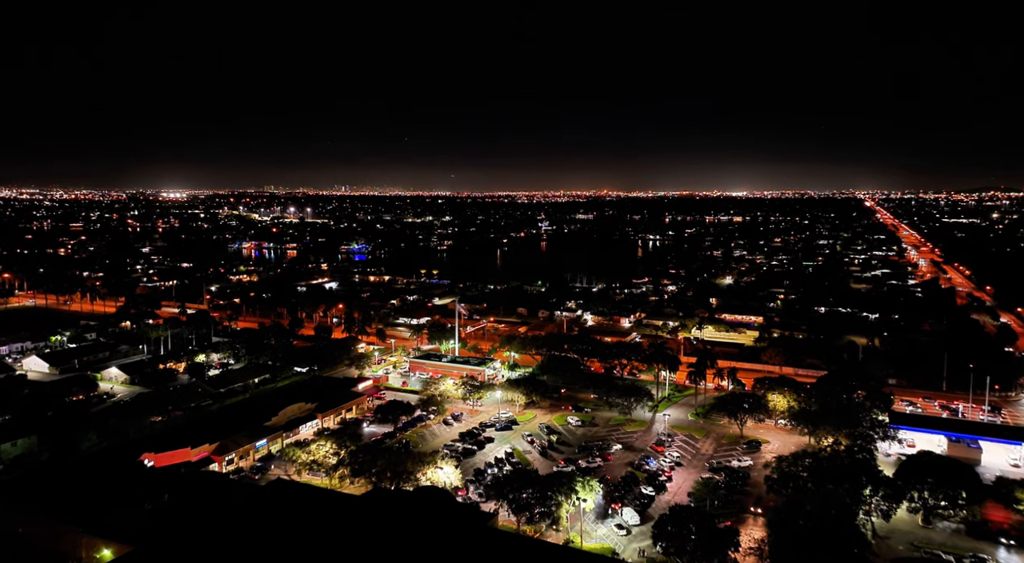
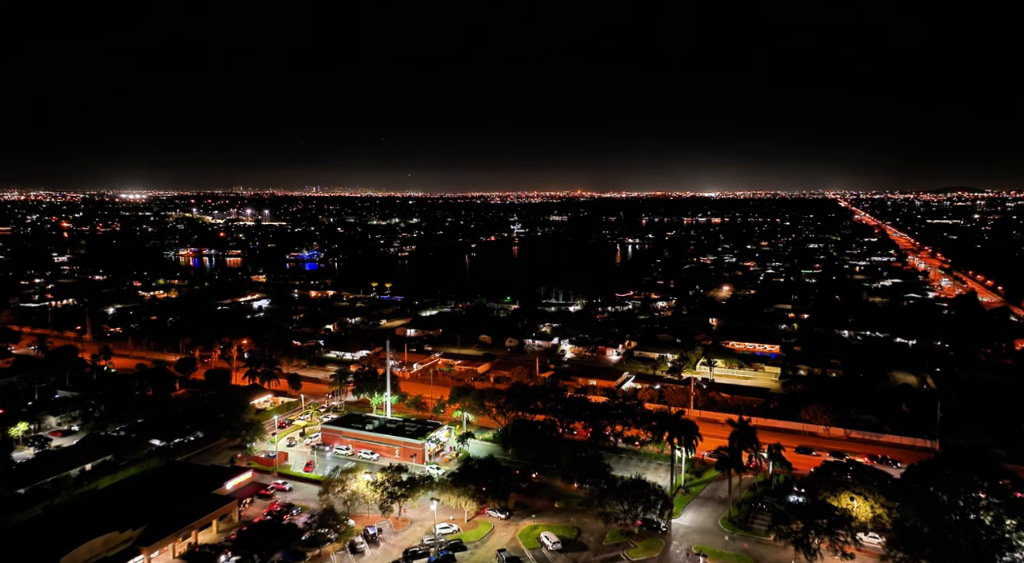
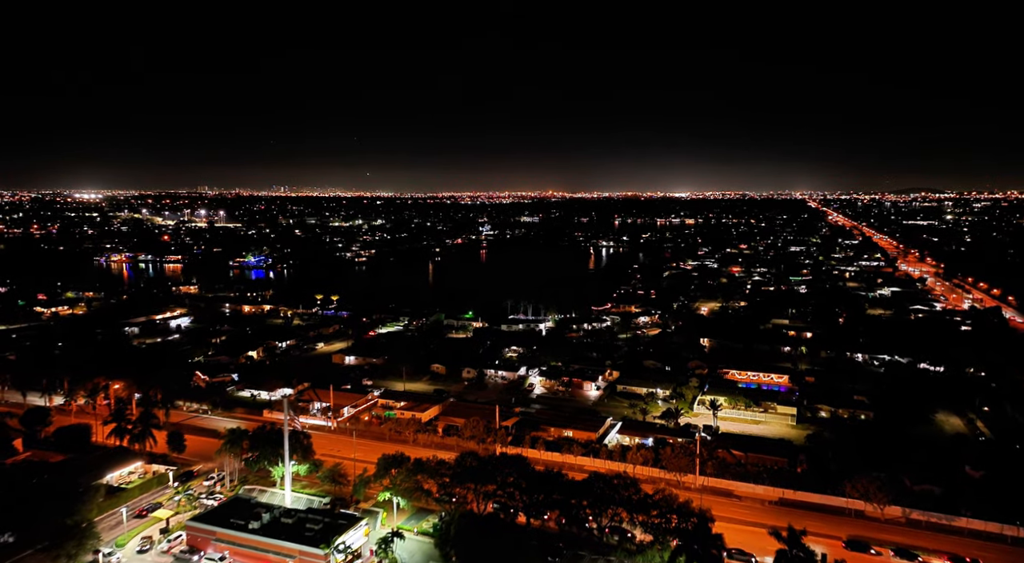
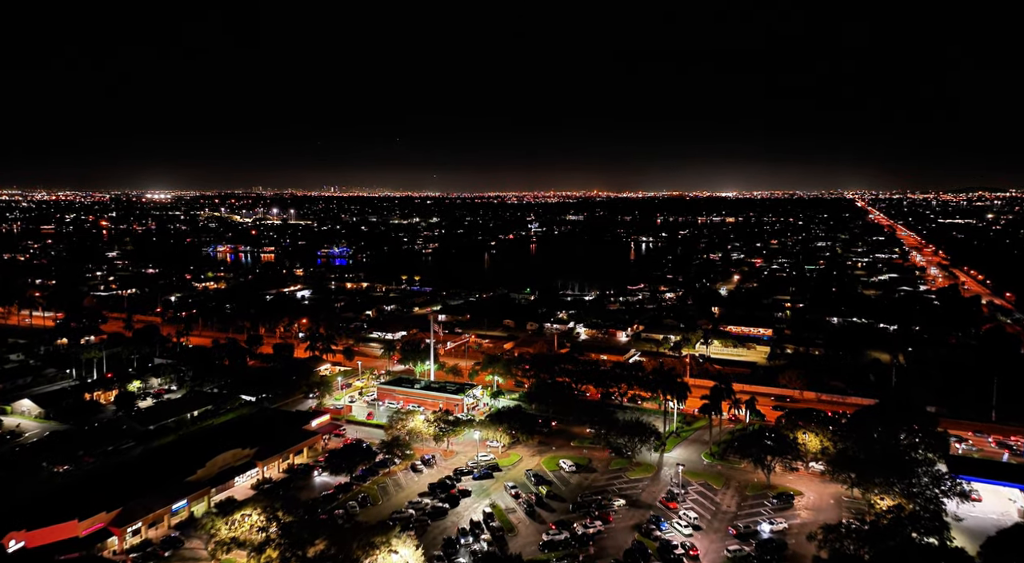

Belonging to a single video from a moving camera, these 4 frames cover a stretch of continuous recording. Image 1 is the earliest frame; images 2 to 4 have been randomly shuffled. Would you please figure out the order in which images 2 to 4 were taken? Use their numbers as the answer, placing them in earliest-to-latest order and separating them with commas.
4, 2, 3
